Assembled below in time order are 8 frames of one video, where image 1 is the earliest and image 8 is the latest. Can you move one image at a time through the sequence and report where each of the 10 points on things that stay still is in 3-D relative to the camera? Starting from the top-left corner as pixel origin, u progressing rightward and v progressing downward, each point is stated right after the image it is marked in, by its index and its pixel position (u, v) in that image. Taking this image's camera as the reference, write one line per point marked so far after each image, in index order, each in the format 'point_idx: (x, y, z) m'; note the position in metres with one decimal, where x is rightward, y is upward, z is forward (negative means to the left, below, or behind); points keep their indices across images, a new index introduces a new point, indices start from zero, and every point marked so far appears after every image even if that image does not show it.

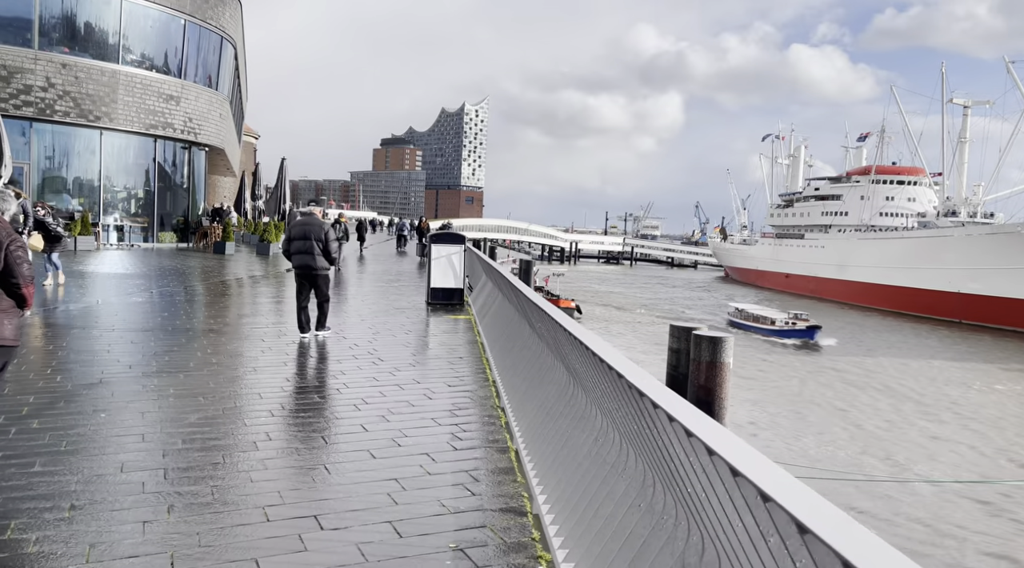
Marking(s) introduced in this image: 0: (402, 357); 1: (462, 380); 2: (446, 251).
0: (-1.3, -0.8, +8.6) m
1: (-0.5, -0.9, +7.3) m
2: (-1.2, +0.6, +13.5) m
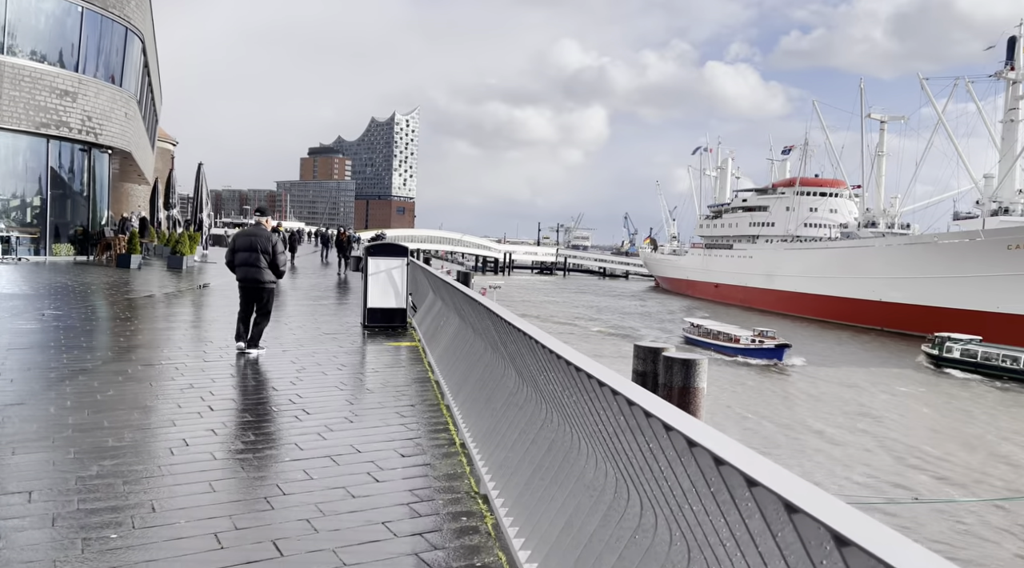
0: (-1.6, -1.0, +6.7) m
1: (-0.7, -1.1, +5.4) m
2: (-2.0, +0.3, +11.5) m
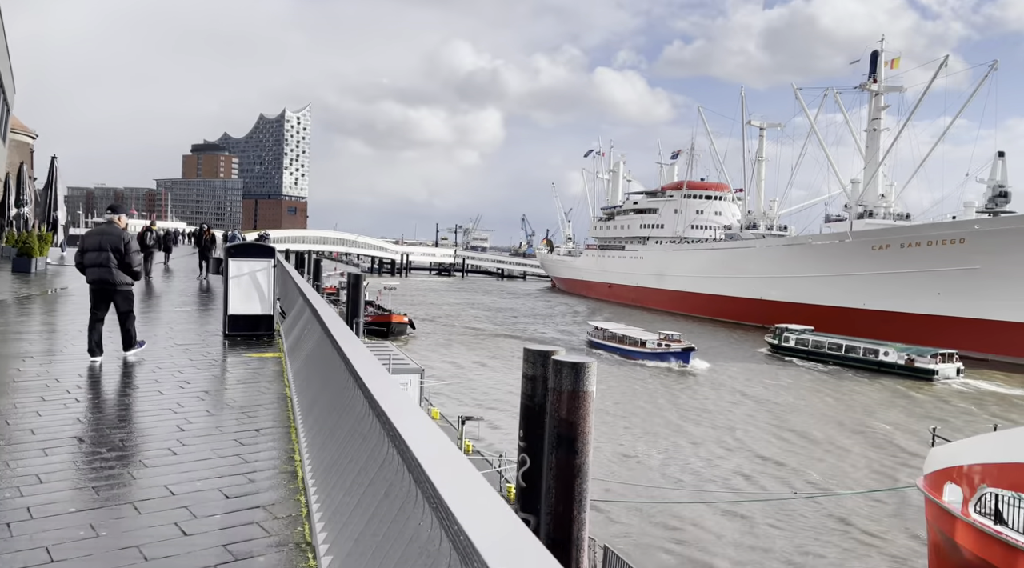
0: (-2.7, -1.1, +5.7) m
1: (-1.7, -1.2, +4.6) m
2: (-3.8, +0.2, +10.5) m
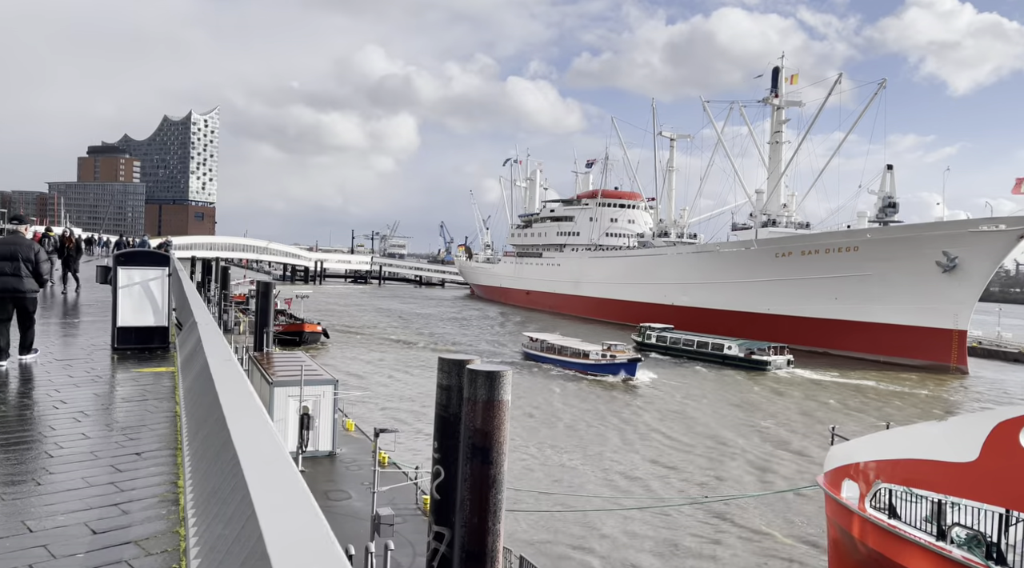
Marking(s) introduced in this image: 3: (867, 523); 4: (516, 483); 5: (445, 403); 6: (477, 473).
0: (-3.4, -1.2, +5.2) m
1: (-2.2, -1.2, +4.2) m
2: (-5.0, +0.1, +9.8) m
3: (+4.4, -2.9, +8.8) m
4: (+0.1, -3.9, +14.1) m
5: (-0.6, -1.0, +6.2) m
6: (-0.3, -1.5, +5.7) m
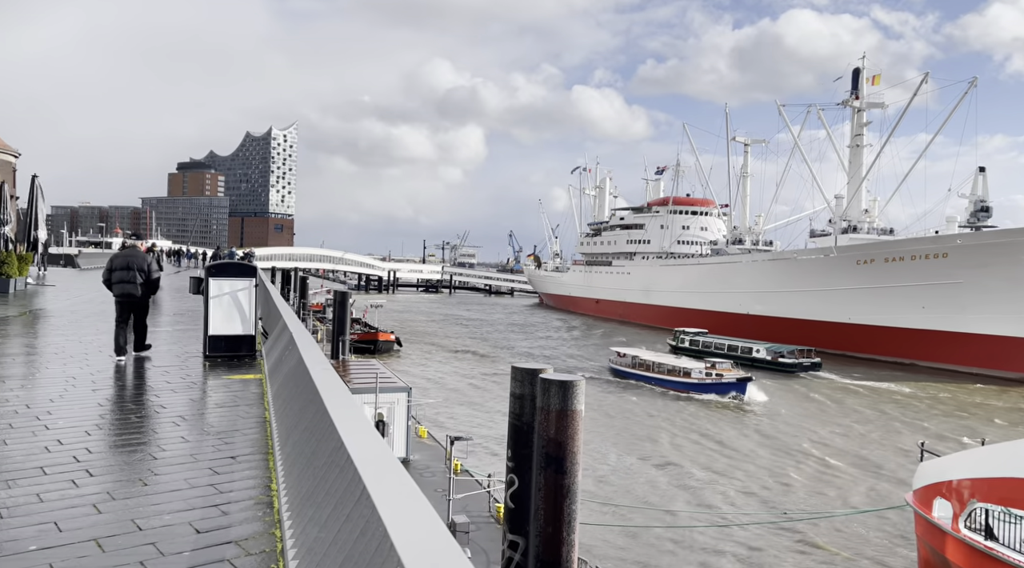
0: (-2.8, -1.2, +5.5) m
1: (-1.8, -1.3, +4.4) m
2: (-4.0, 0.0, +10.3) m
3: (+5.3, -3.1, +8.4) m
4: (+1.6, -4.1, +14.0) m
5: (0.0, -1.1, +6.2) m
6: (+0.3, -1.6, +5.8) m
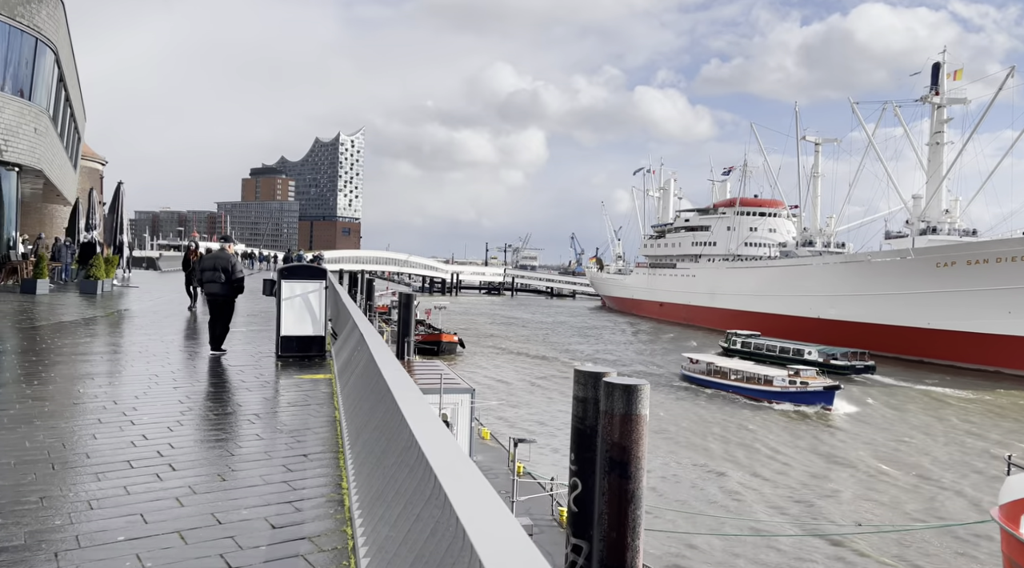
0: (-2.3, -1.3, +5.7) m
1: (-1.4, -1.3, +4.5) m
2: (-3.1, -0.1, +10.6) m
3: (+6.0, -3.1, +7.9) m
4: (+2.8, -4.1, +13.8) m
5: (+0.6, -1.1, +6.2) m
6: (+0.8, -1.6, +5.7) m
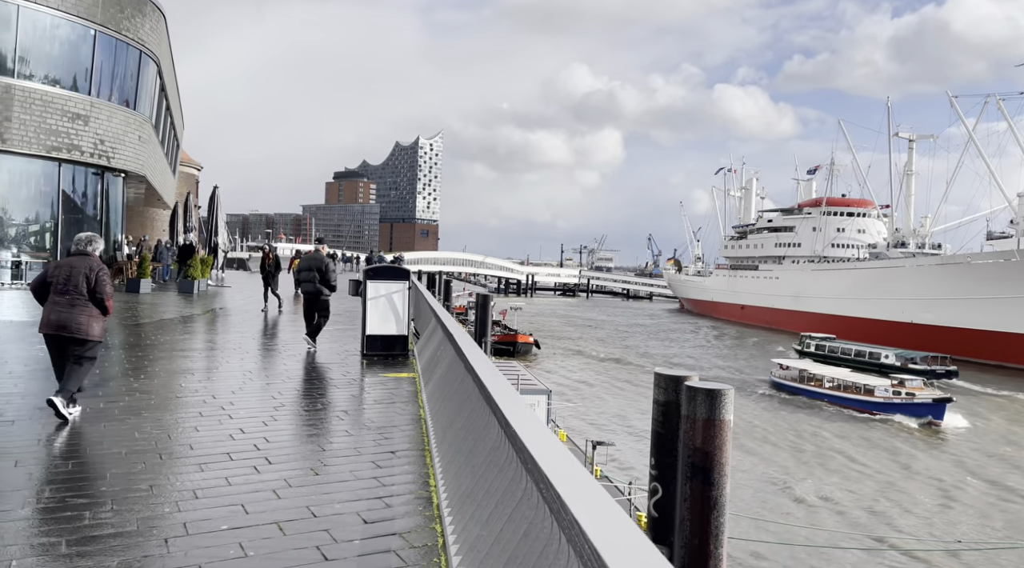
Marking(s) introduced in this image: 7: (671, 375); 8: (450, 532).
0: (-1.6, -1.3, +5.9) m
1: (-0.8, -1.3, +4.6) m
2: (-1.9, -0.1, +10.8) m
3: (+6.8, -3.2, +7.2) m
4: (+4.2, -4.2, +13.4) m
5: (+1.3, -1.2, +6.1) m
6: (+1.5, -1.6, +5.6) m
7: (+1.4, -0.8, +6.1) m
8: (-0.3, -1.3, +3.7) m
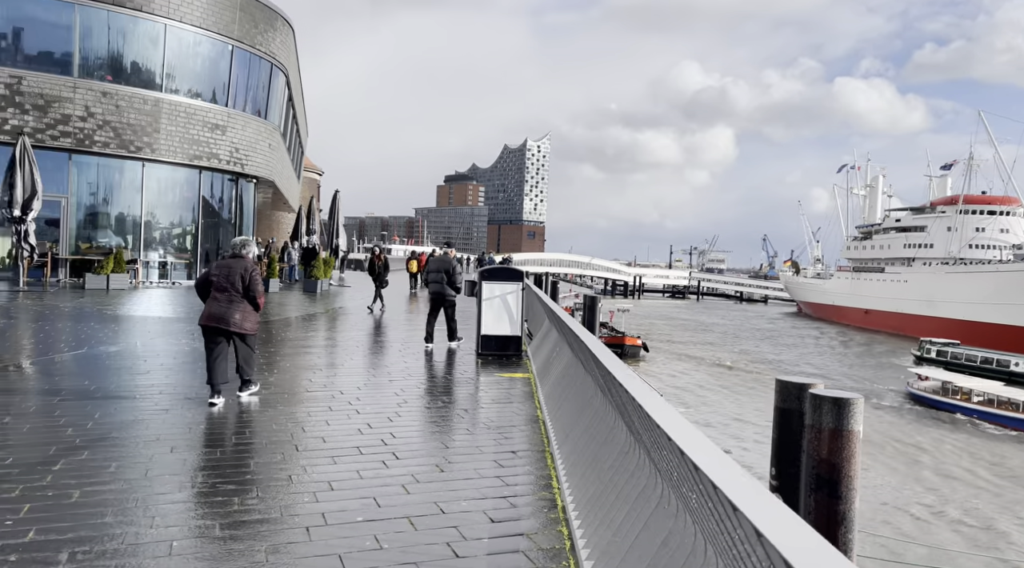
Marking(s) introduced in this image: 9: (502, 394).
0: (-0.6, -1.3, +6.1) m
1: (0.0, -1.3, +4.7) m
2: (-0.2, -0.1, +10.9) m
3: (+7.9, -3.2, +6.1) m
4: (+6.3, -4.2, +12.6) m
5: (+2.3, -1.2, +5.8) m
6: (+2.4, -1.6, +5.3) m
7: (+2.4, -0.8, +5.8) m
8: (+0.3, -1.3, +3.7) m
9: (-0.1, -1.3, +8.3) m
